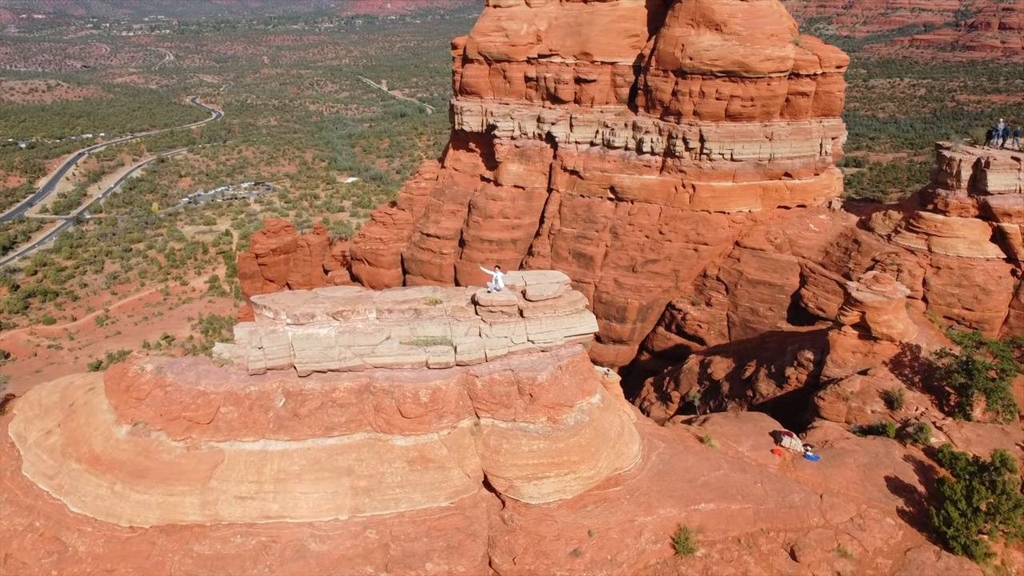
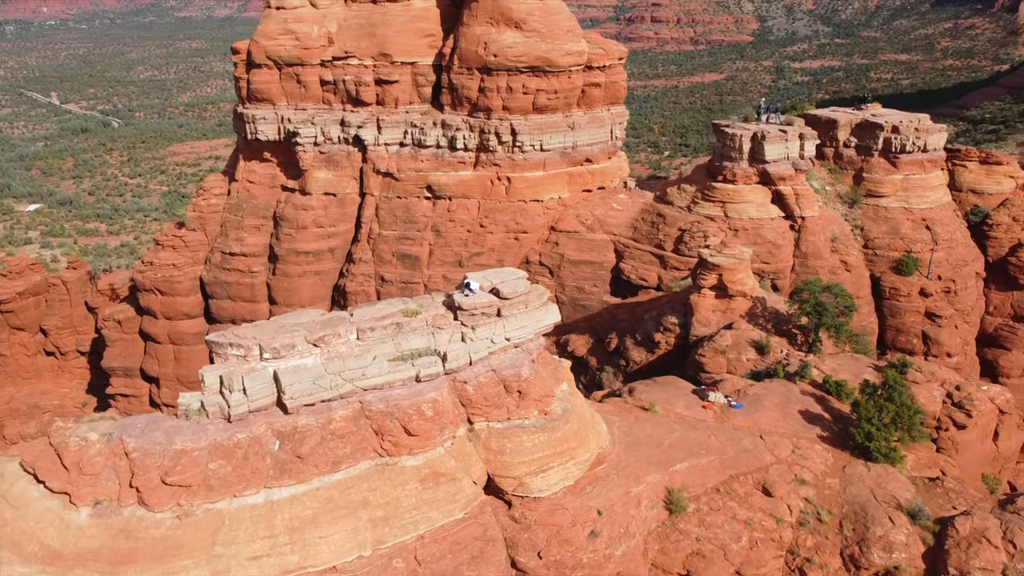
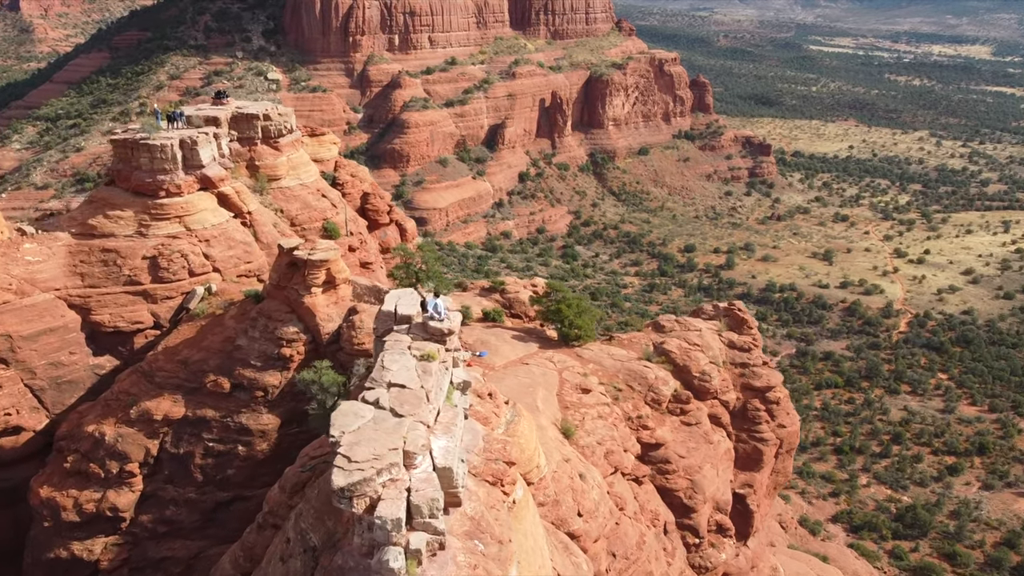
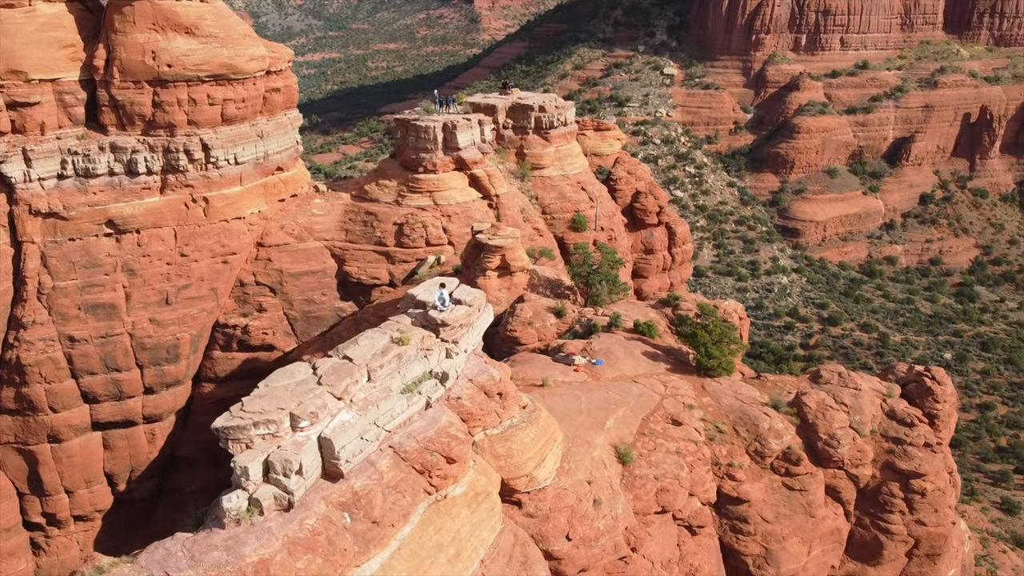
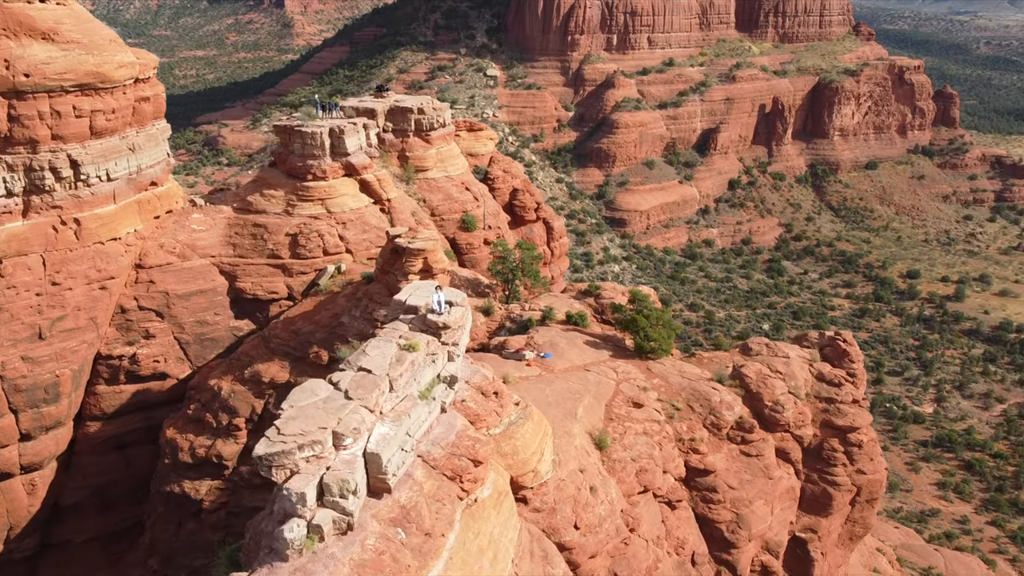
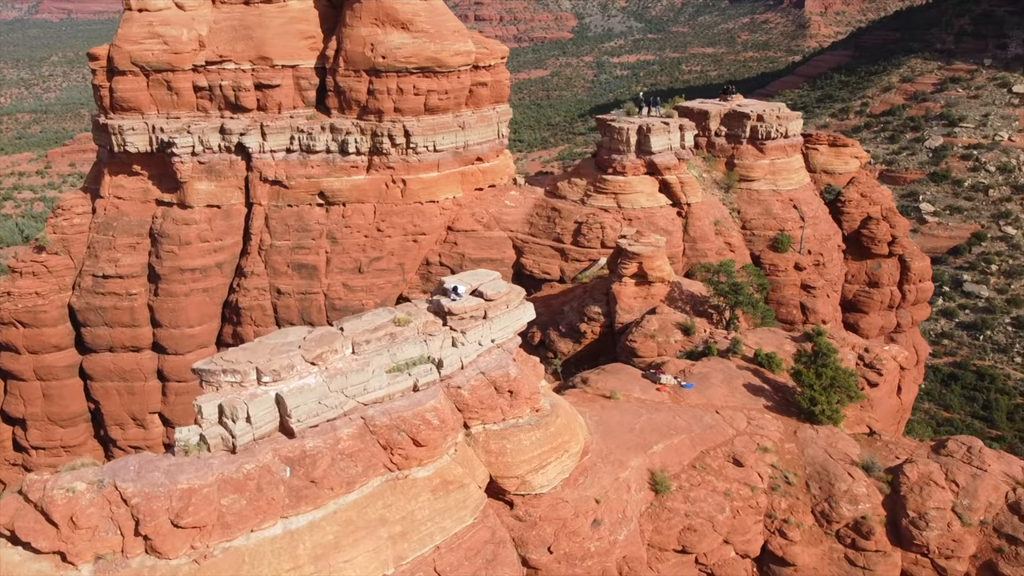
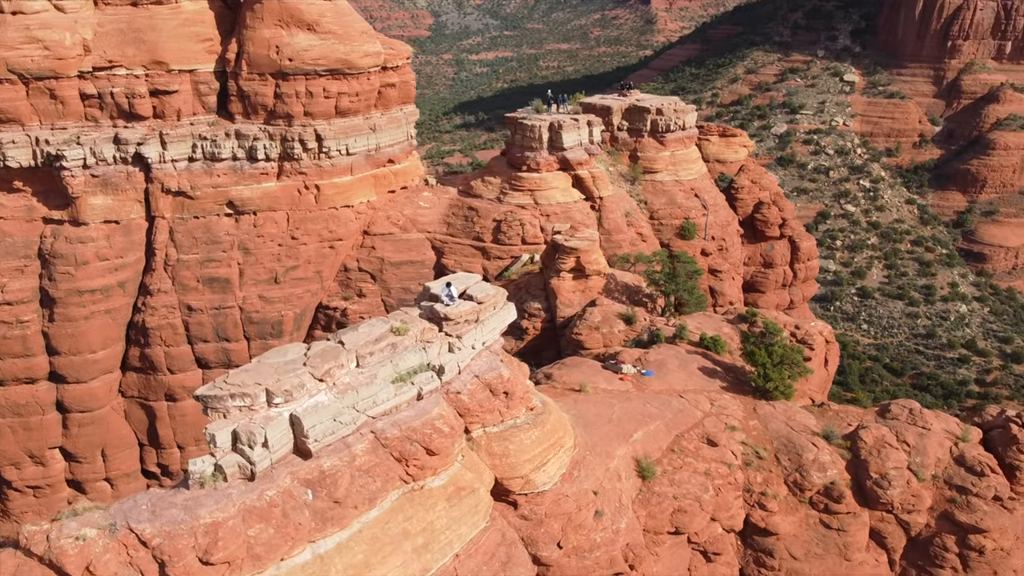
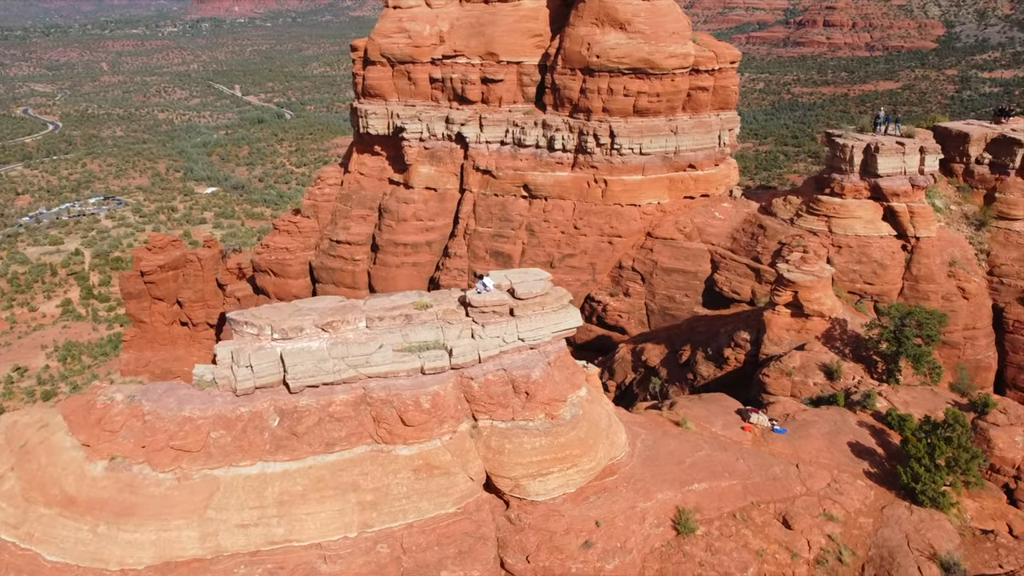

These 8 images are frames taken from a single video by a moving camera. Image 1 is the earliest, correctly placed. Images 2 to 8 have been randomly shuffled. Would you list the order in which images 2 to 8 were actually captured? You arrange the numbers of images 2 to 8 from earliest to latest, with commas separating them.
8, 2, 6, 7, 4, 5, 3
